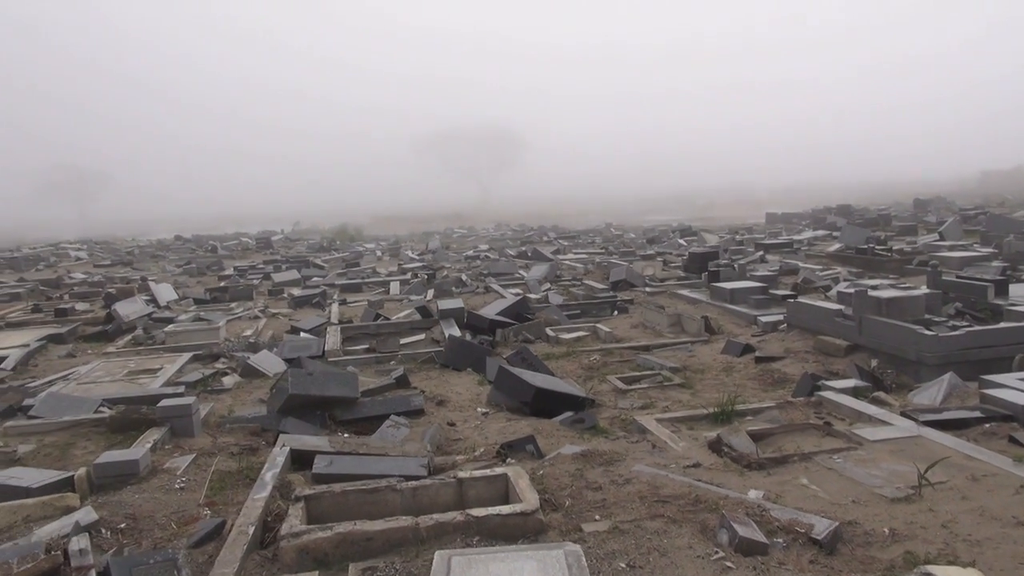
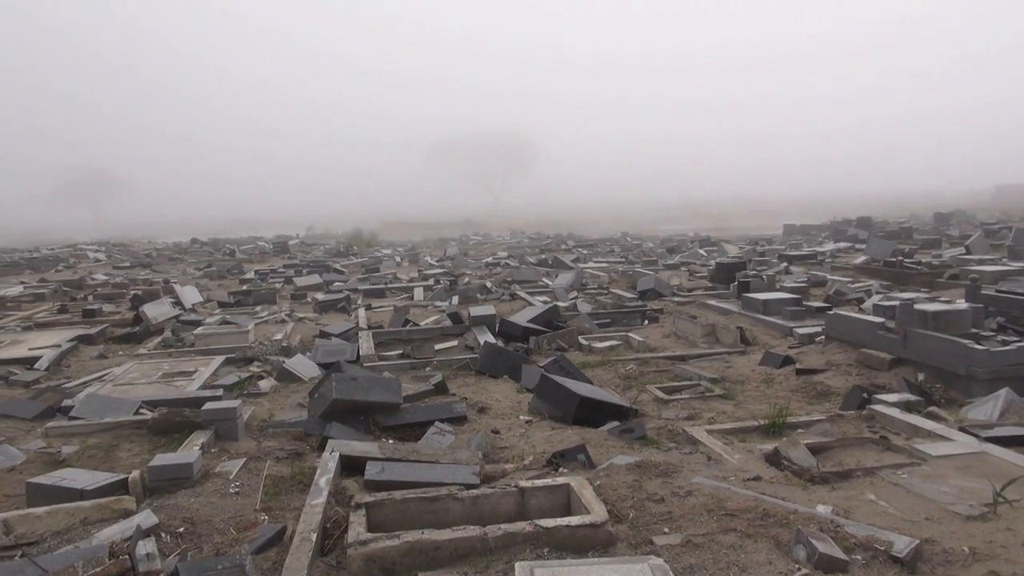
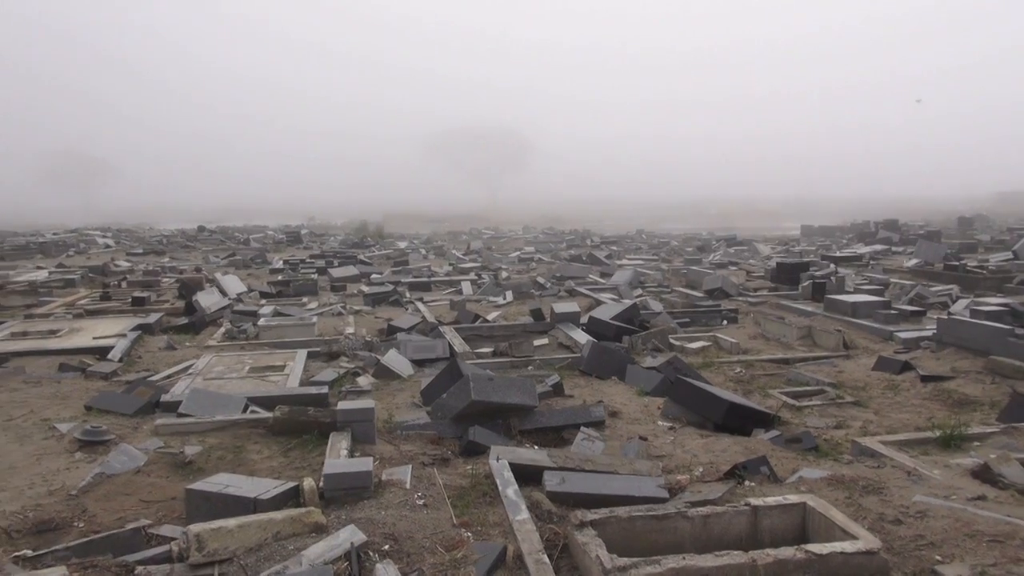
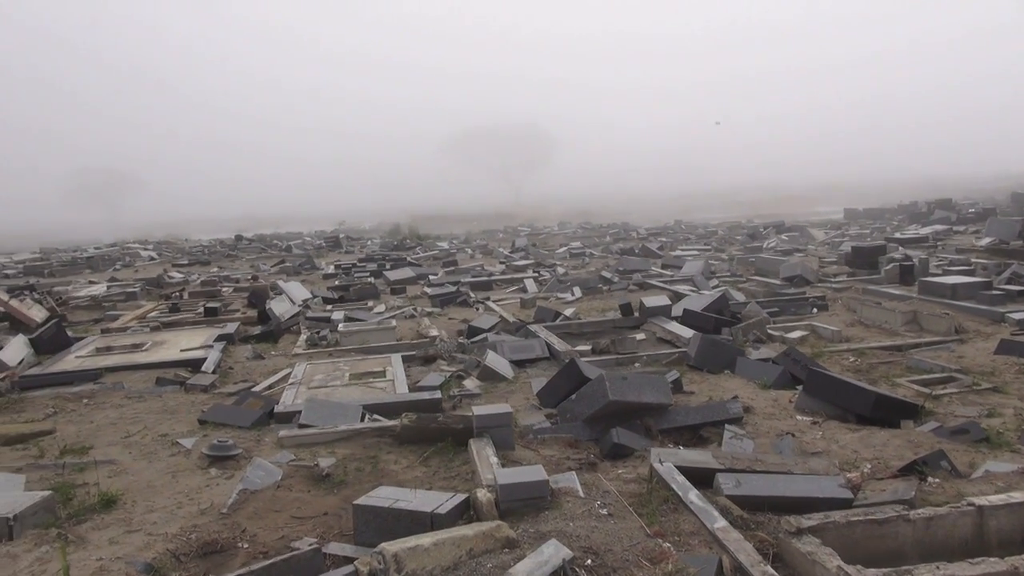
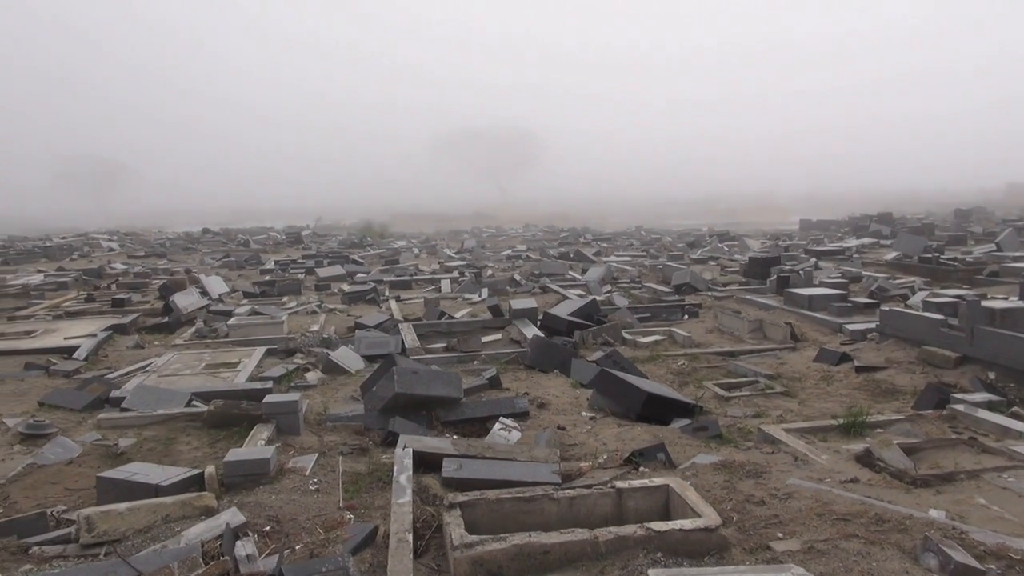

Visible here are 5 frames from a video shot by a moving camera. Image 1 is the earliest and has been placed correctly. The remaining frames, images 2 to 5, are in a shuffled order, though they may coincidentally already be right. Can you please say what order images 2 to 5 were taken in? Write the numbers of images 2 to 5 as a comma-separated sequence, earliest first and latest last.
2, 5, 3, 4
